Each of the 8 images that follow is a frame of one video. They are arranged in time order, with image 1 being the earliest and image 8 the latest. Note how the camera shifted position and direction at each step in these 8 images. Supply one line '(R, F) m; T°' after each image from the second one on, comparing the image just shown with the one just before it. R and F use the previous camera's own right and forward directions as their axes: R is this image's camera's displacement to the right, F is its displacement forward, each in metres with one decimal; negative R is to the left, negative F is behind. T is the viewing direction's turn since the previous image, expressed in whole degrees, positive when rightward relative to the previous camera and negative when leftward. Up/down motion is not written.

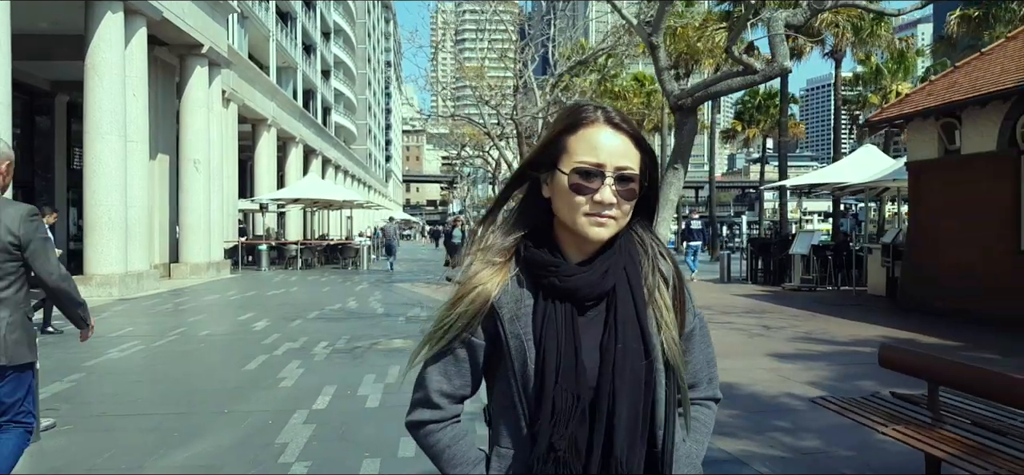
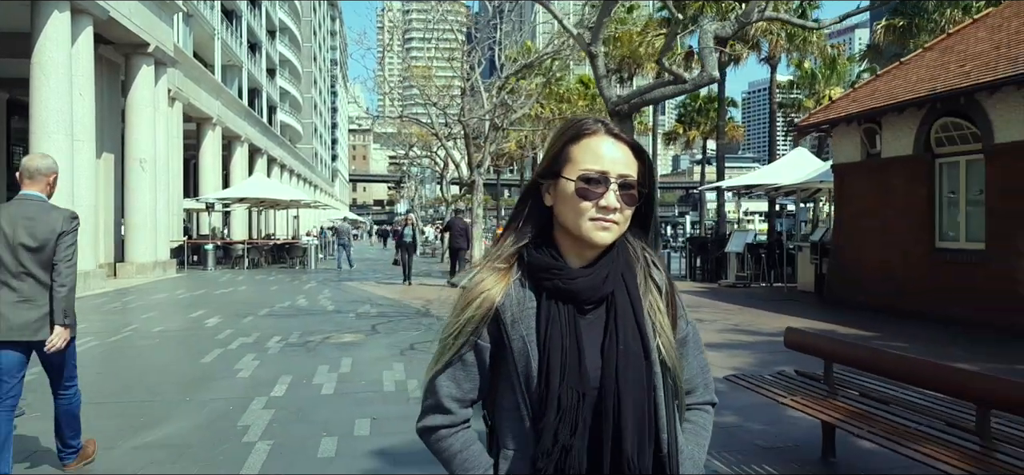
(0.0, -0.4) m; +4°
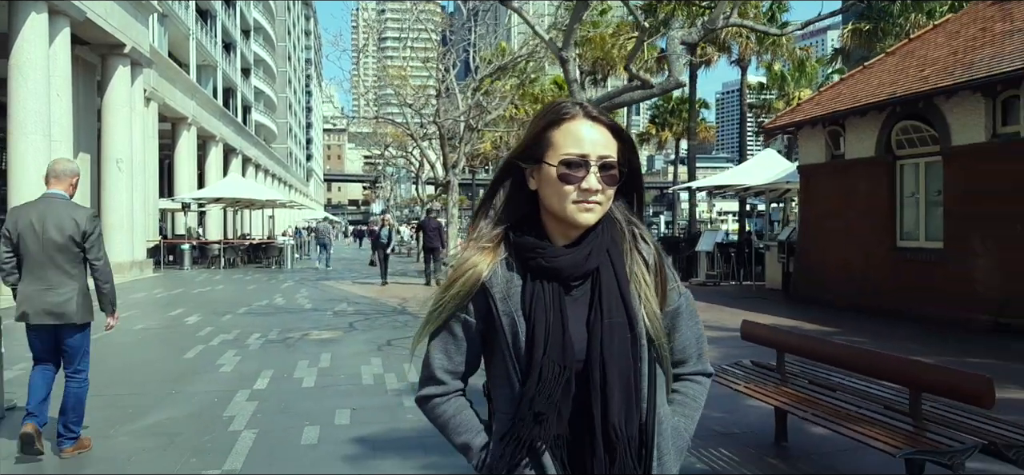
(0.0, -0.3) m; +2°
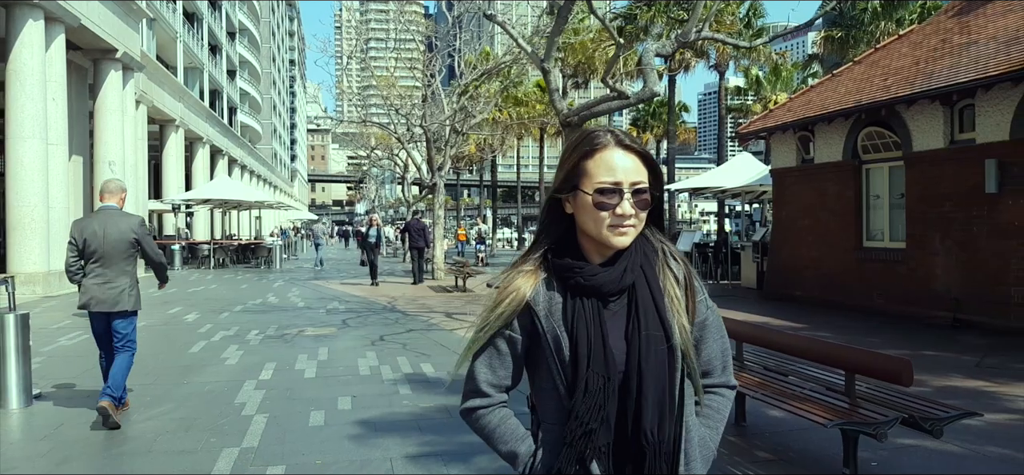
(0.0, -0.6) m; +1°
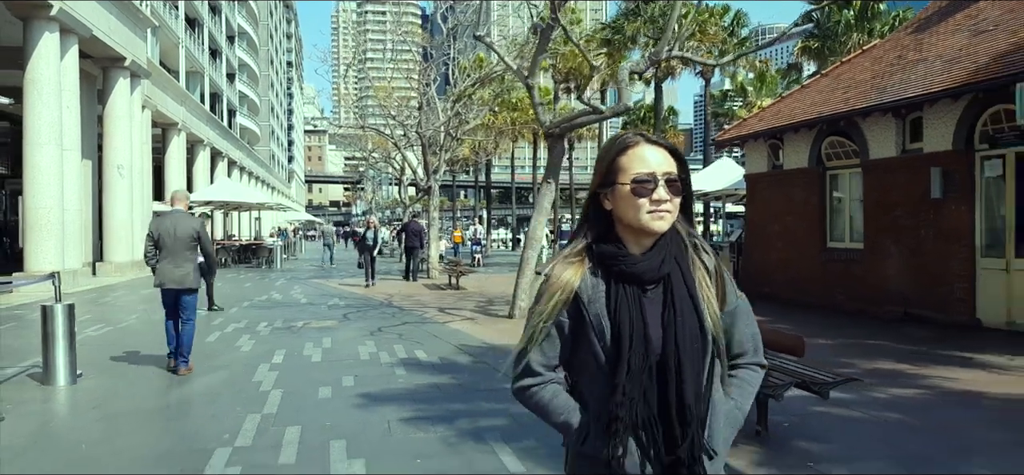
(+0.1, -1.0) m; 0°
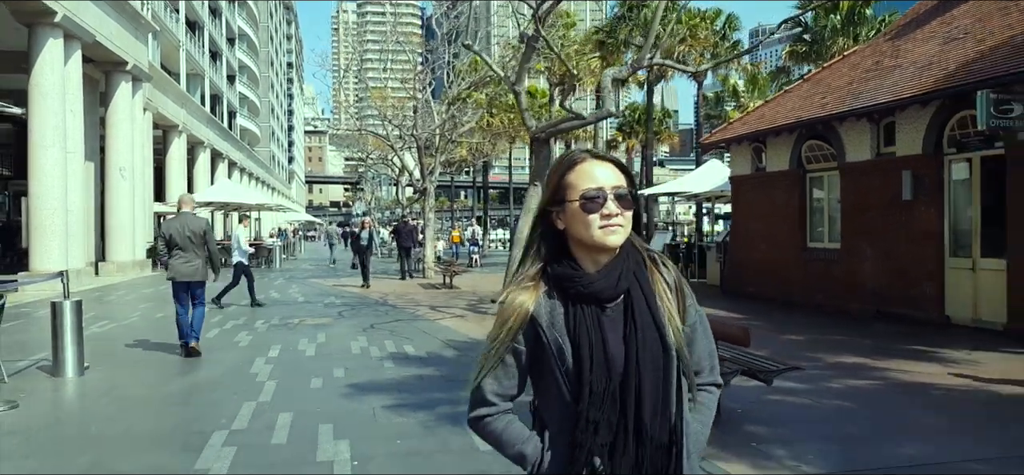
(+0.2, -0.5) m; 0°
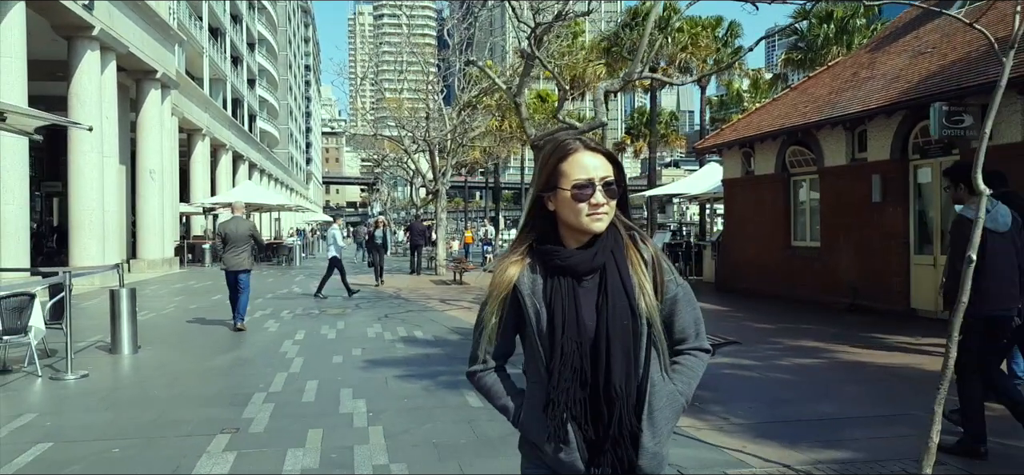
(+0.2, -1.2) m; -1°
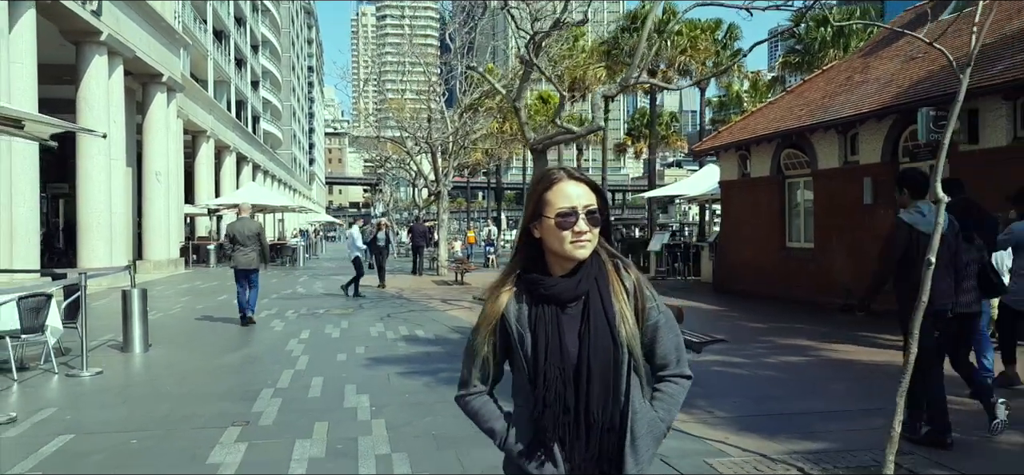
(+0.1, -0.3) m; 0°
